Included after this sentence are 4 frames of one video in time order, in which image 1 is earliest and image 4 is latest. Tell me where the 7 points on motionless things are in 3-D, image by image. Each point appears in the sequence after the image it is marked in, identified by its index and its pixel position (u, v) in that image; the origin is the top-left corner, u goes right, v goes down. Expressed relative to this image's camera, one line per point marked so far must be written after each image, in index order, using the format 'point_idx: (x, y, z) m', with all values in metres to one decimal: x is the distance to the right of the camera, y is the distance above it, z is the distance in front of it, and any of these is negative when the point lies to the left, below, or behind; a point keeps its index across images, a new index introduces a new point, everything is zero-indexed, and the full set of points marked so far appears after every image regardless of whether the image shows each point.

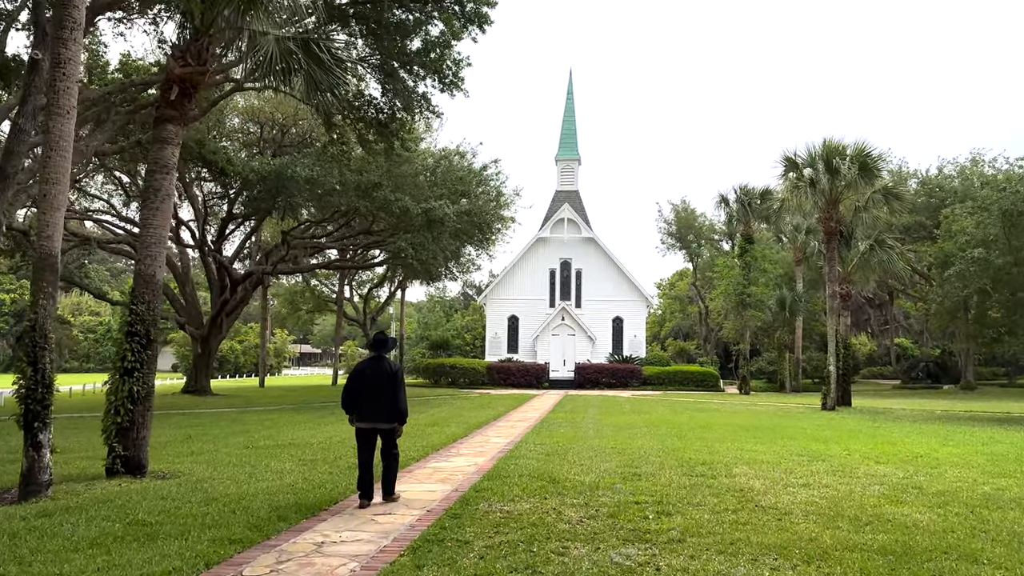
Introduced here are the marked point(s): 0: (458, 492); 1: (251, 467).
0: (-0.6, -2.2, +7.6) m
1: (-3.5, -2.4, +9.5) m
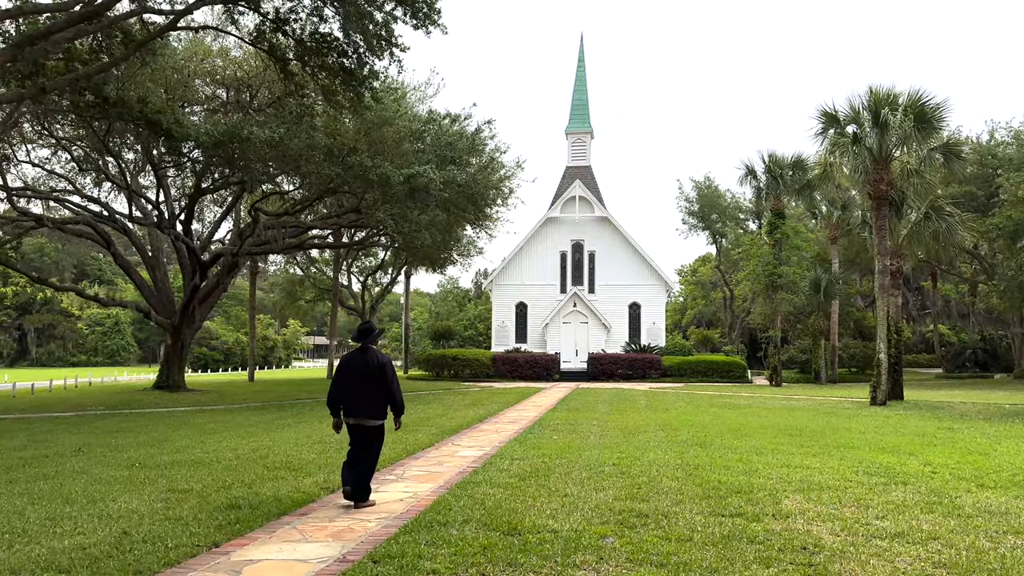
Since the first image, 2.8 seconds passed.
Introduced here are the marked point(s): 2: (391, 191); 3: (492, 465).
0: (-1.1, -1.8, +4.7) m
1: (-4.0, -2.0, +6.6) m
2: (-3.4, +2.7, +20.0) m
3: (-0.2, -2.2, +8.9) m
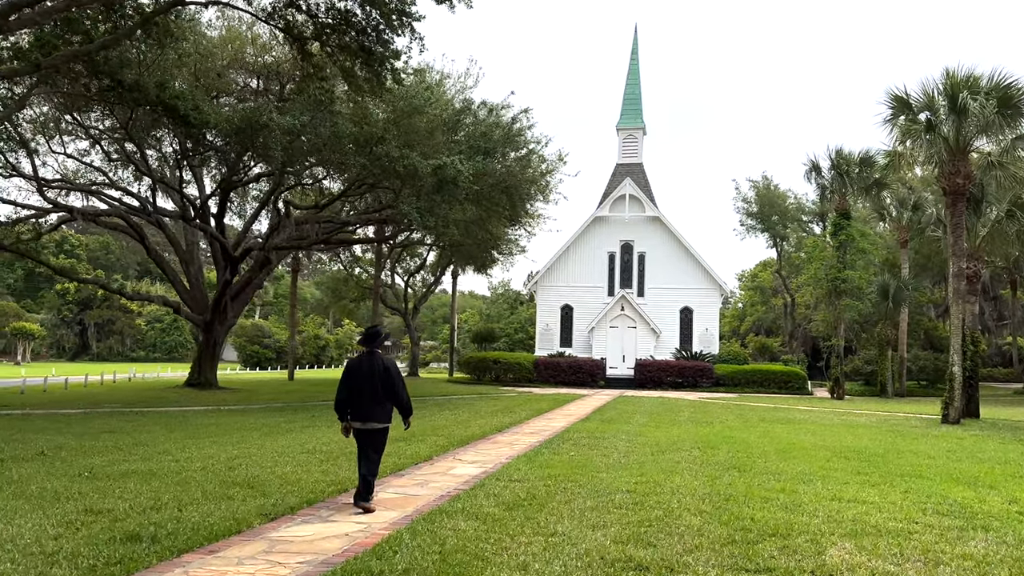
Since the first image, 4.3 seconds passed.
0: (-1.5, -1.7, +3.5) m
1: (-4.2, -1.8, +5.6) m
2: (-2.5, +2.8, +18.9) m
3: (-0.3, -2.1, +7.7) m
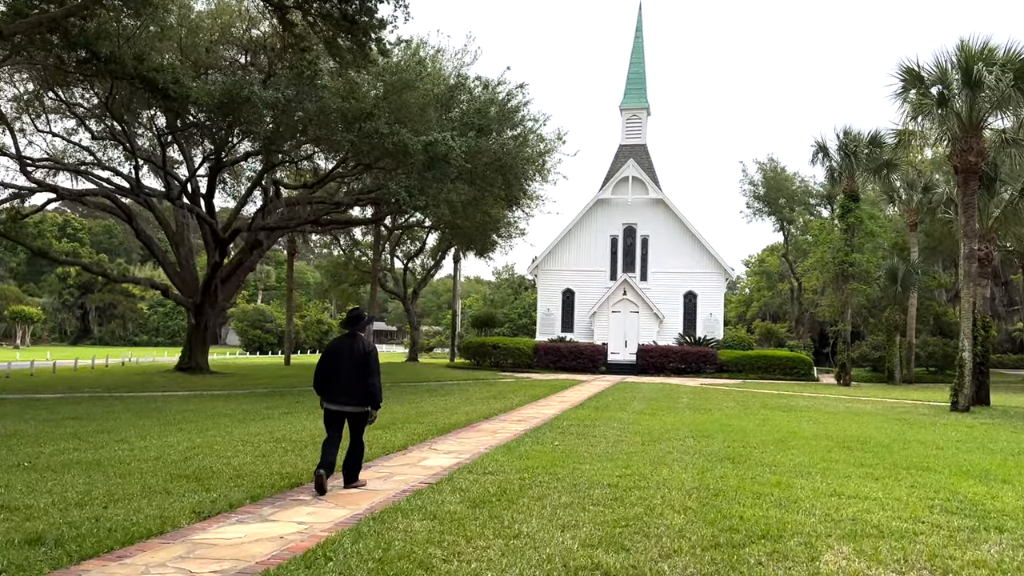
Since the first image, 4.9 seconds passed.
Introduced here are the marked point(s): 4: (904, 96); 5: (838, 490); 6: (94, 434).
0: (-1.9, -1.5, +2.9) m
1: (-4.5, -1.6, +5.1) m
2: (-2.7, +3.2, +18.2) m
3: (-0.6, -1.9, +7.1) m
4: (+10.1, +4.9, +18.2) m
5: (+3.4, -2.1, +7.5) m
6: (-5.7, -2.0, +9.8) m
